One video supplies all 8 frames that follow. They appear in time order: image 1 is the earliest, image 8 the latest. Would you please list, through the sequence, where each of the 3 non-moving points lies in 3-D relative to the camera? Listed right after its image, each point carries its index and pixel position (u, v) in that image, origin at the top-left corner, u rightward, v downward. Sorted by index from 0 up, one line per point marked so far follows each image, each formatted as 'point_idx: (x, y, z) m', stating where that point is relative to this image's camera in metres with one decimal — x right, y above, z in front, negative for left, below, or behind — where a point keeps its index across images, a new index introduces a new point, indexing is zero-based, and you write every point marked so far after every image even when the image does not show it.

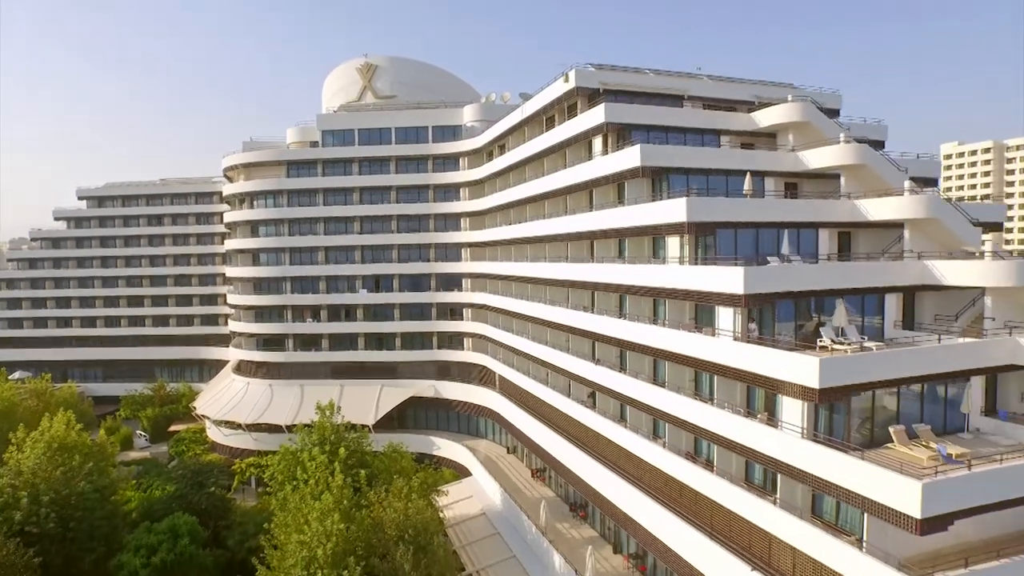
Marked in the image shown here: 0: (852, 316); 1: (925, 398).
0: (+10.3, -0.9, +18.8) m
1: (+11.0, -2.9, +16.8) m
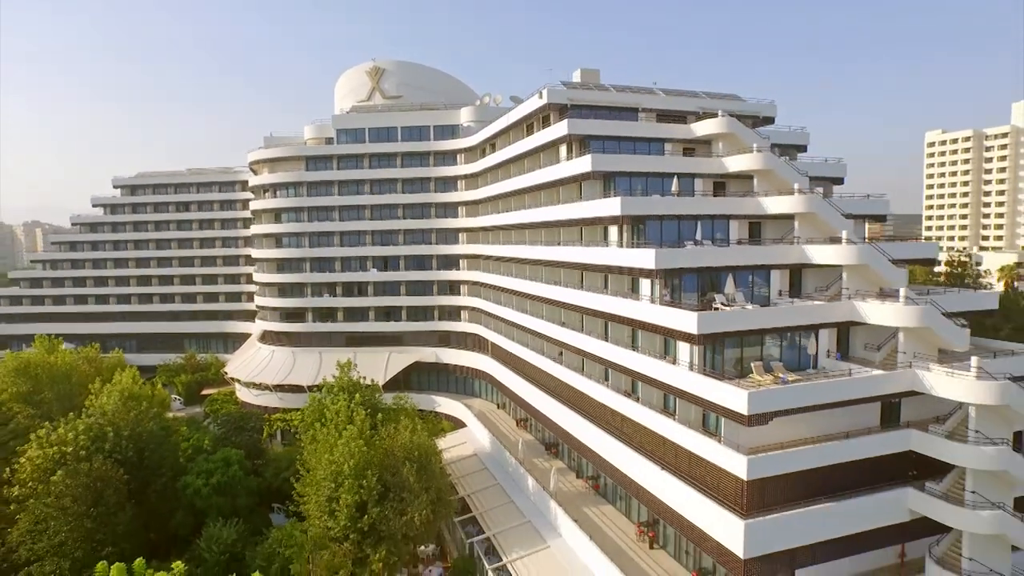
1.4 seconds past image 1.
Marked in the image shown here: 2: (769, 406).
0: (+9.3, 0.0, +25.3) m
1: (+10.0, -2.0, +23.4) m
2: (+7.9, -3.6, +20.0) m
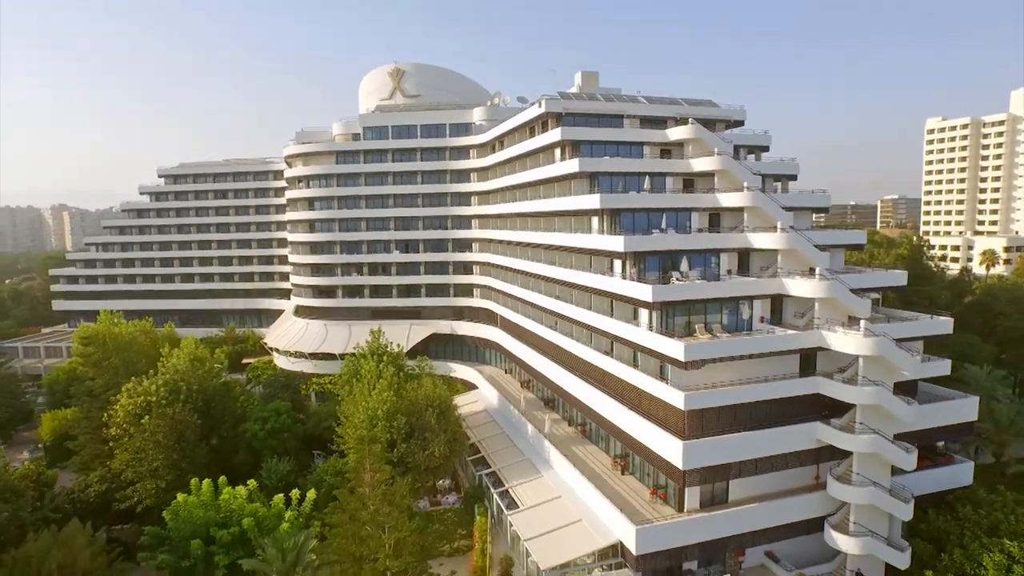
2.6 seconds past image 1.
0: (+9.3, +1.1, +31.6) m
1: (+10.0, -1.1, +29.8) m
2: (+7.8, -2.7, +26.5) m
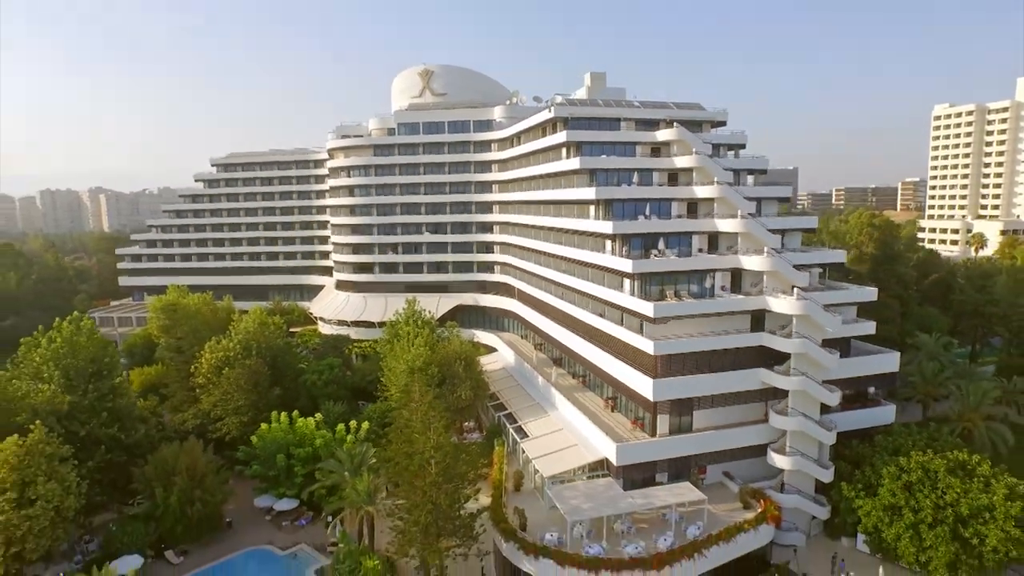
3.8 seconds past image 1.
0: (+10.1, +2.6, +39.4) m
1: (+10.7, +0.4, +37.6) m
2: (+8.4, -1.3, +34.4) m
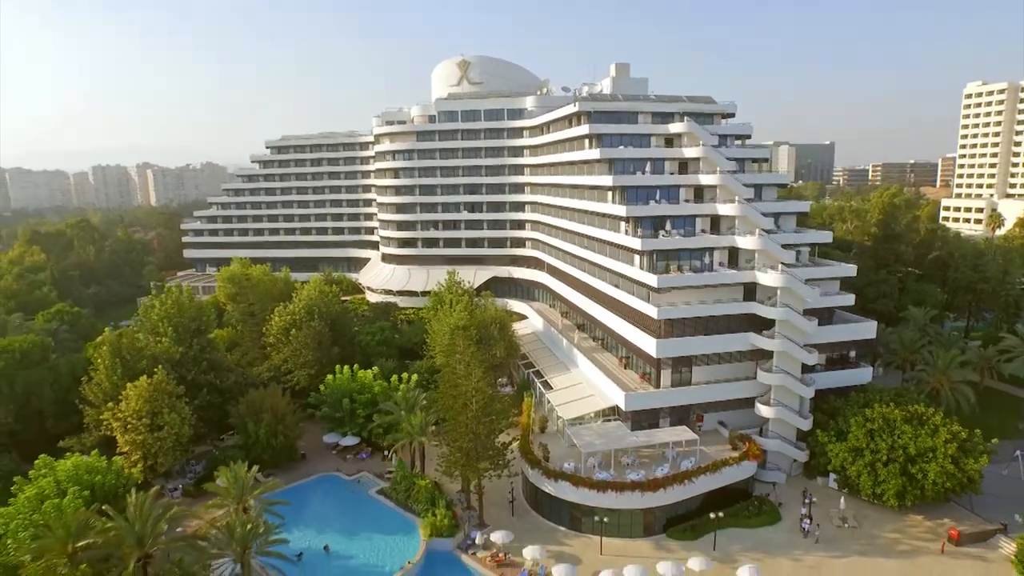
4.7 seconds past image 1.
0: (+12.1, +4.3, +45.6) m
1: (+12.6, +2.1, +43.8) m
2: (+10.1, +0.3, +40.8) m
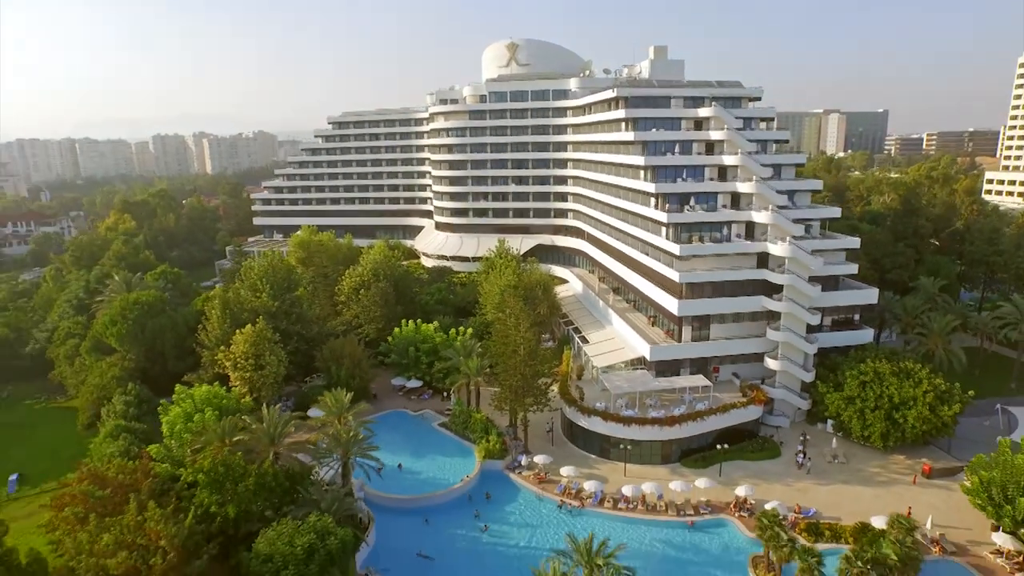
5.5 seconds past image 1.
0: (+15.6, +6.9, +51.6) m
1: (+16.0, +4.5, +49.9) m
2: (+13.3, +2.6, +47.2) m
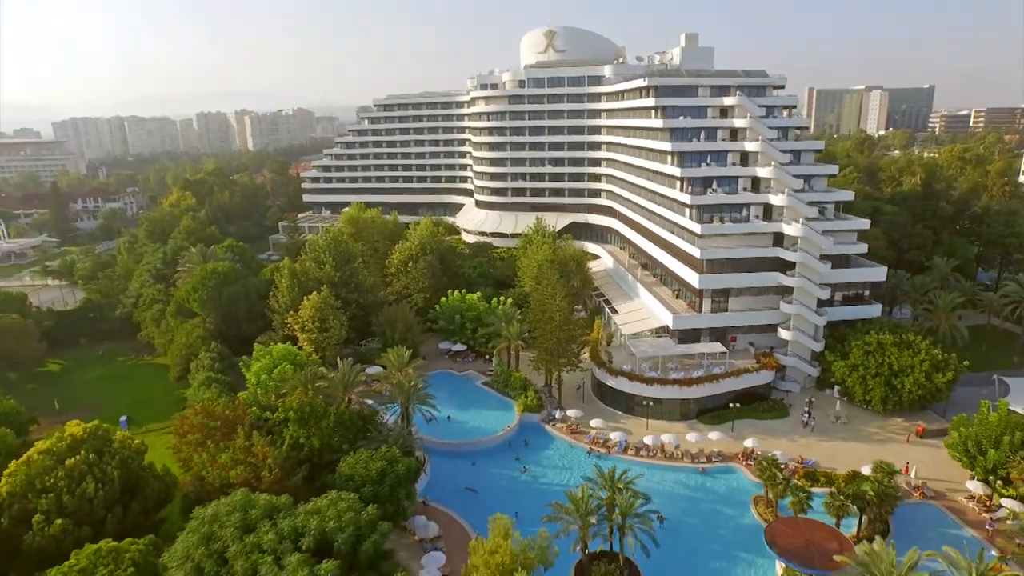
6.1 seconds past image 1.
0: (+19.0, +9.0, +56.1) m
1: (+19.2, +6.5, +54.5) m
2: (+16.4, +4.6, +52.0) m
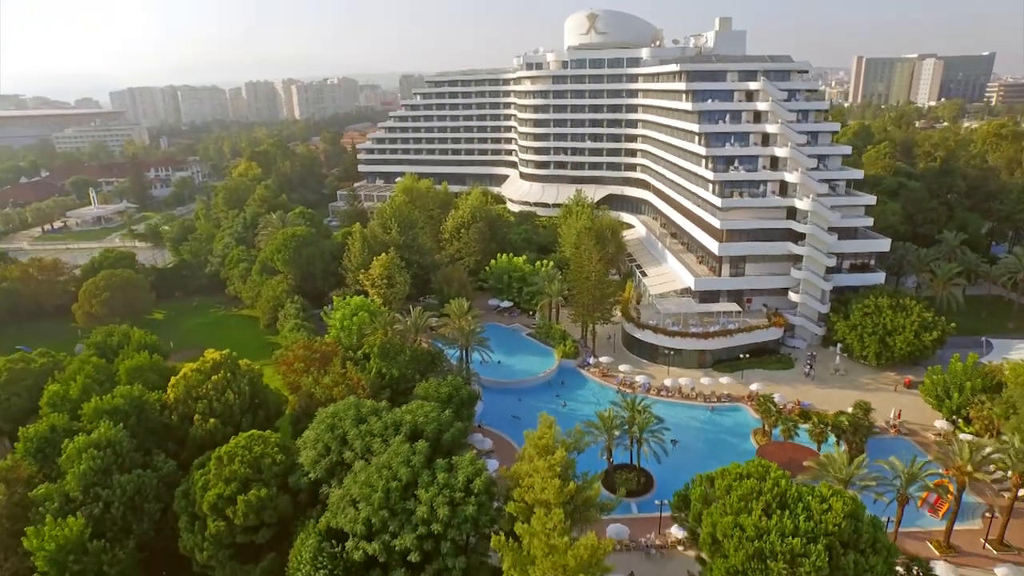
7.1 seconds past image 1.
0: (+23.3, +12.2, +62.7) m
1: (+23.4, +9.6, +61.2) m
2: (+20.4, +7.6, +58.9) m
